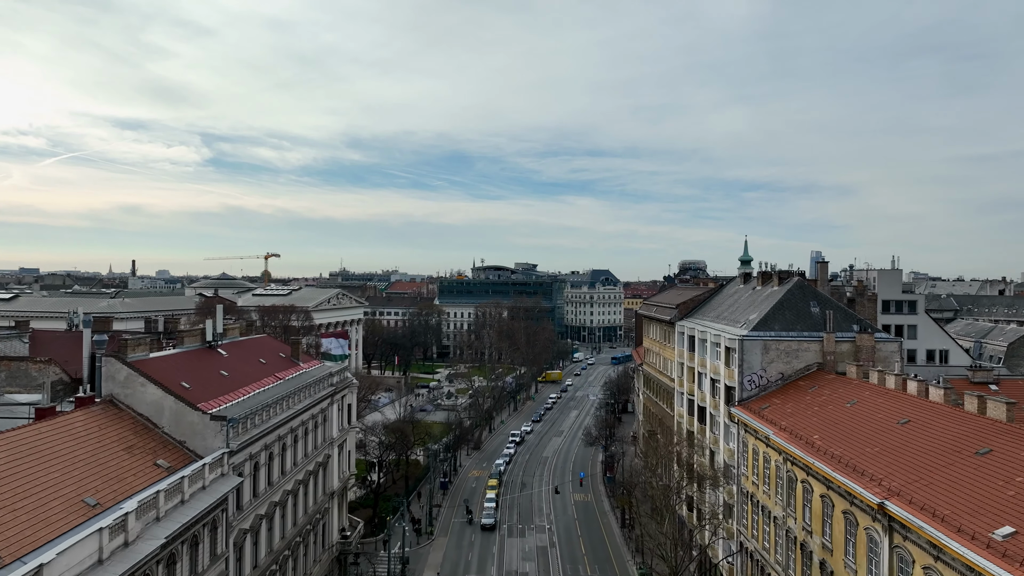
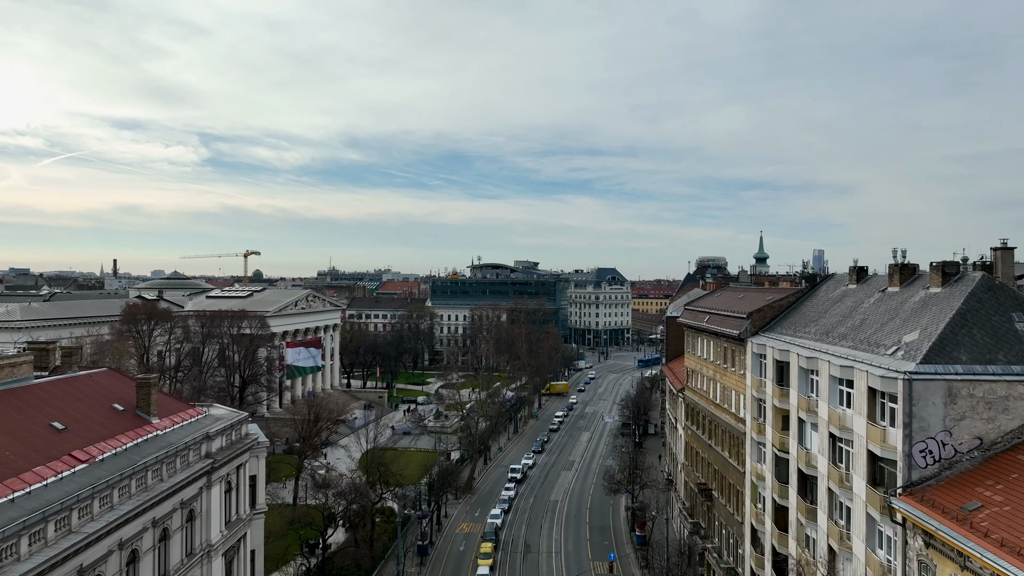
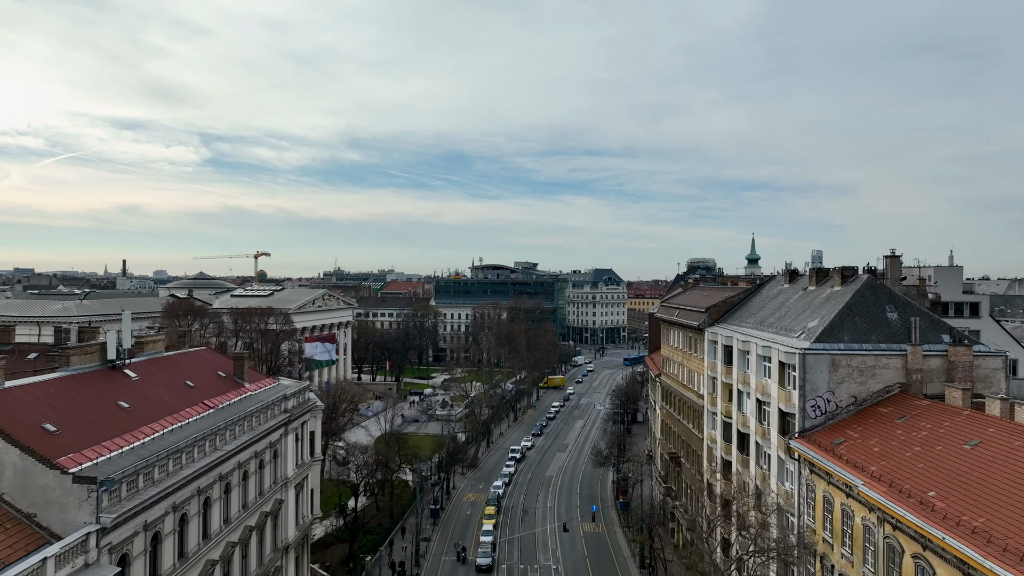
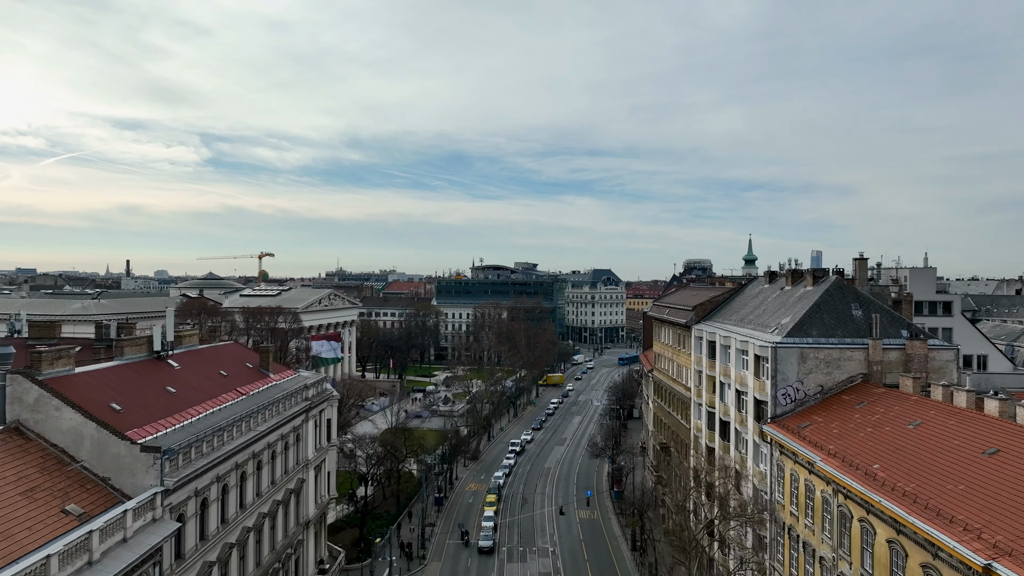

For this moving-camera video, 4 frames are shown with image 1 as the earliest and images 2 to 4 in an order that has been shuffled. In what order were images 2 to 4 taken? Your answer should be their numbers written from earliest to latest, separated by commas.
4, 3, 2
